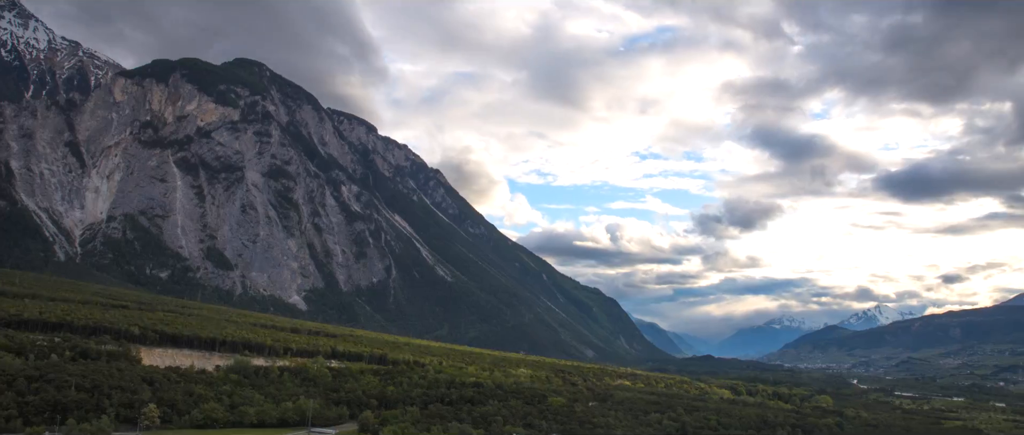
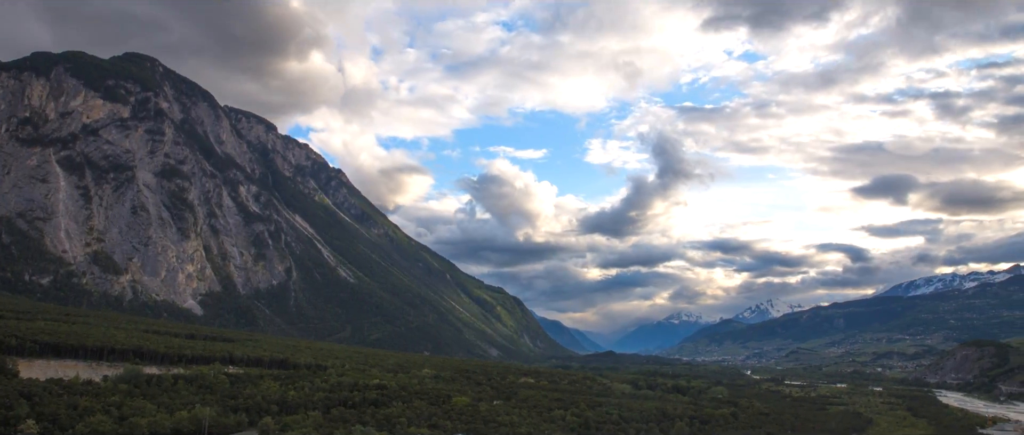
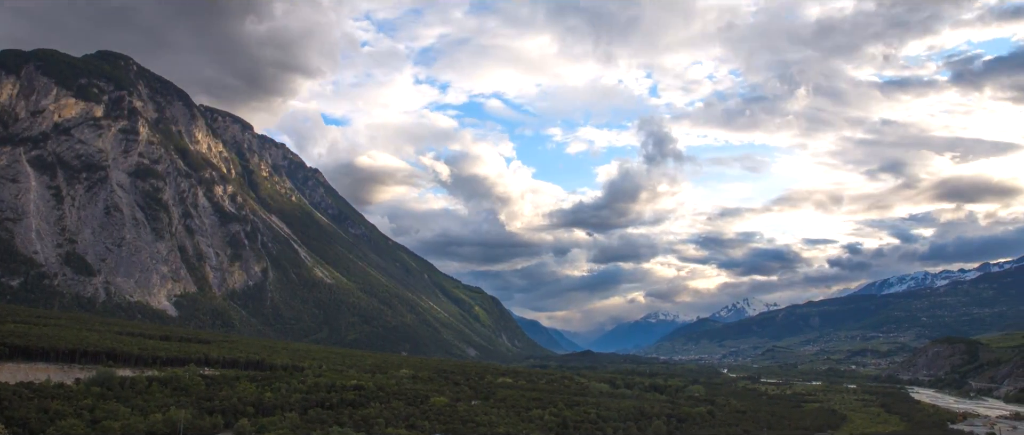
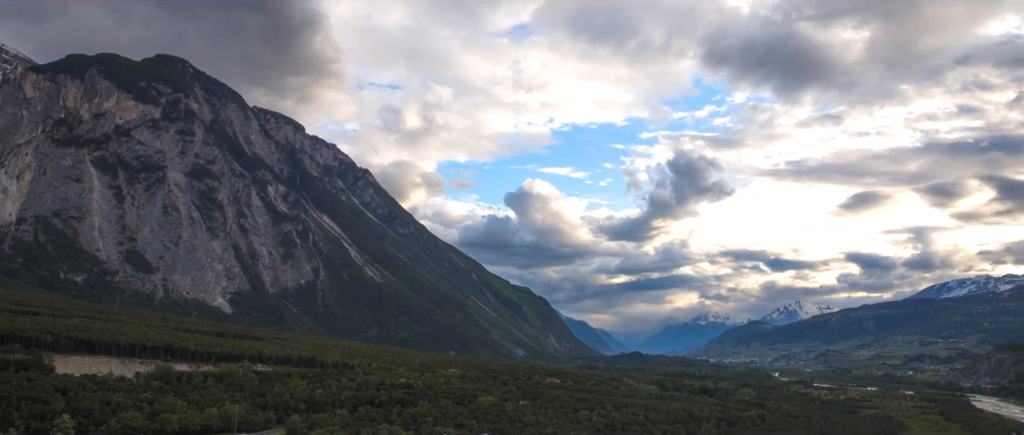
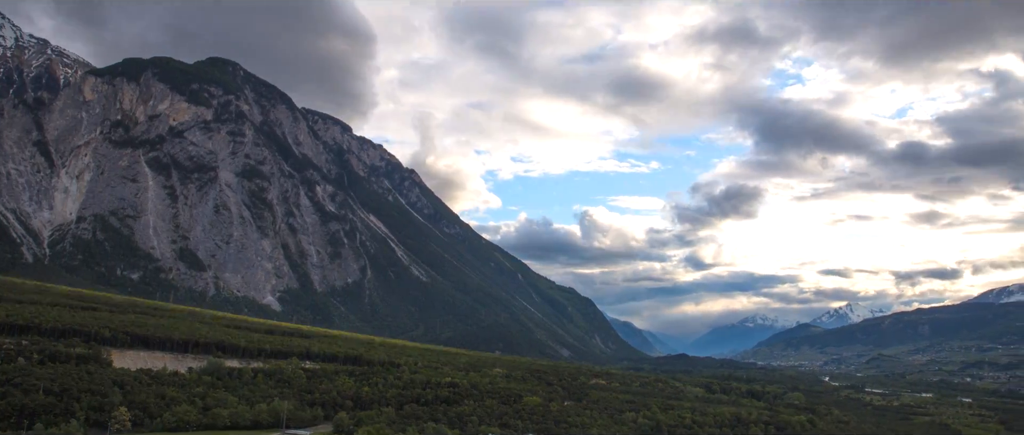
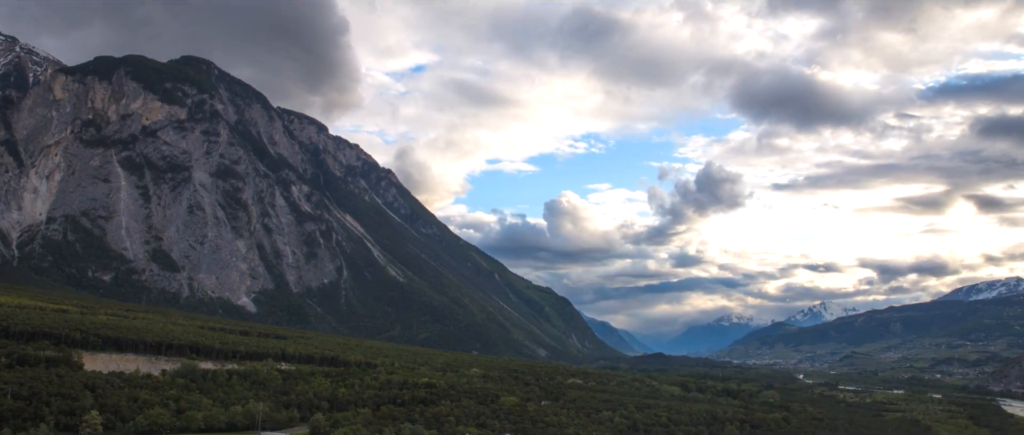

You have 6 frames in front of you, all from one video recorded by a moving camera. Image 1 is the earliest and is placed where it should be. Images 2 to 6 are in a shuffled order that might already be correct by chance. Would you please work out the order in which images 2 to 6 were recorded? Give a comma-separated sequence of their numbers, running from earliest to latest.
5, 6, 4, 2, 3
